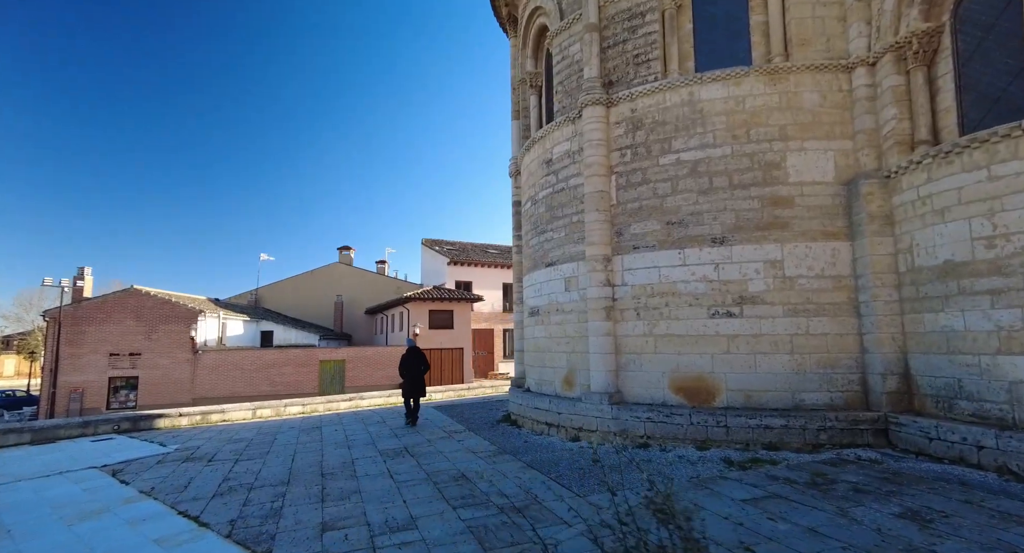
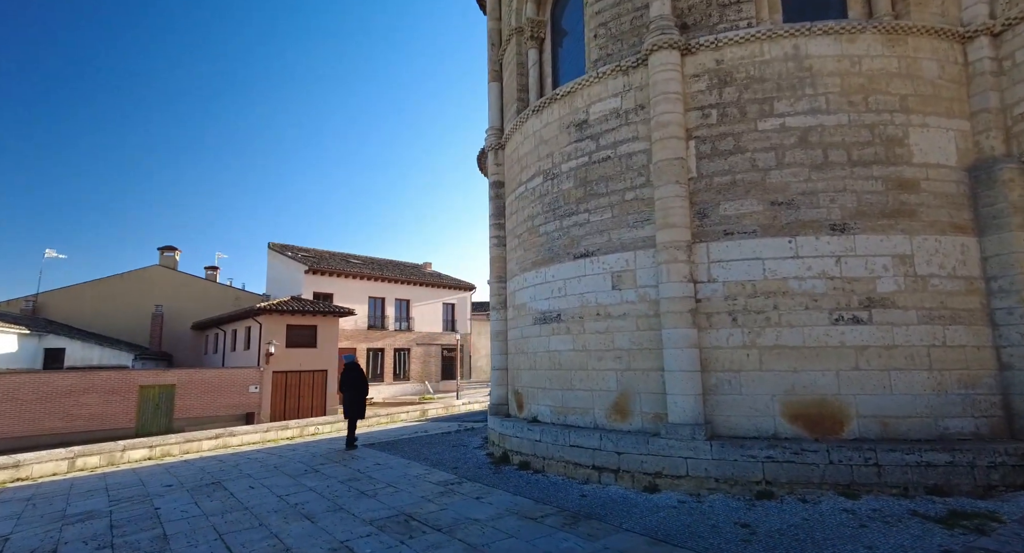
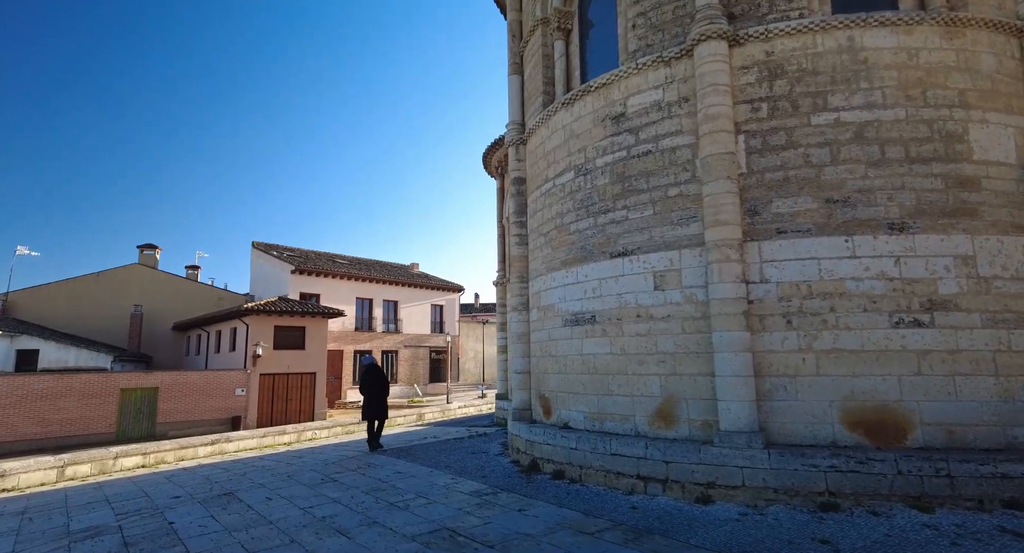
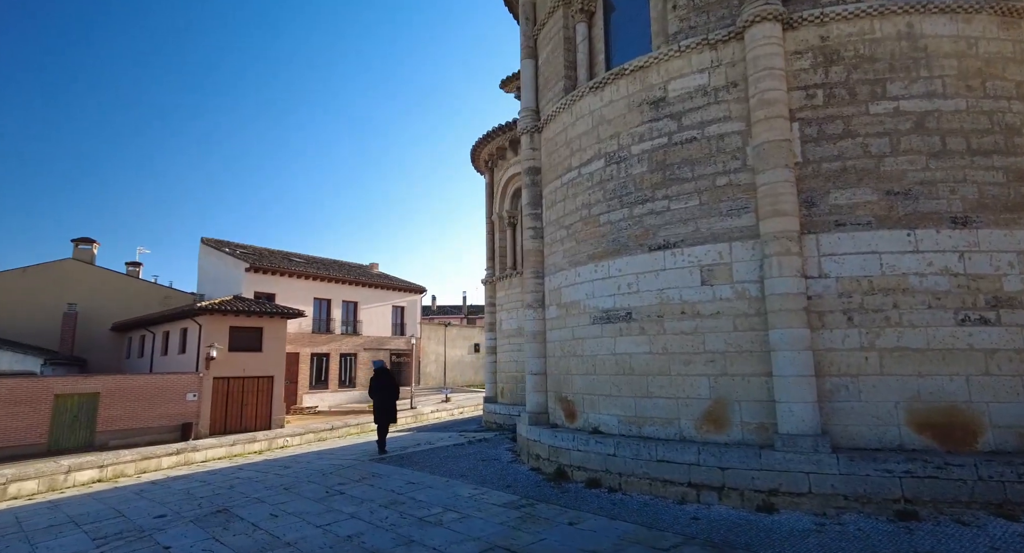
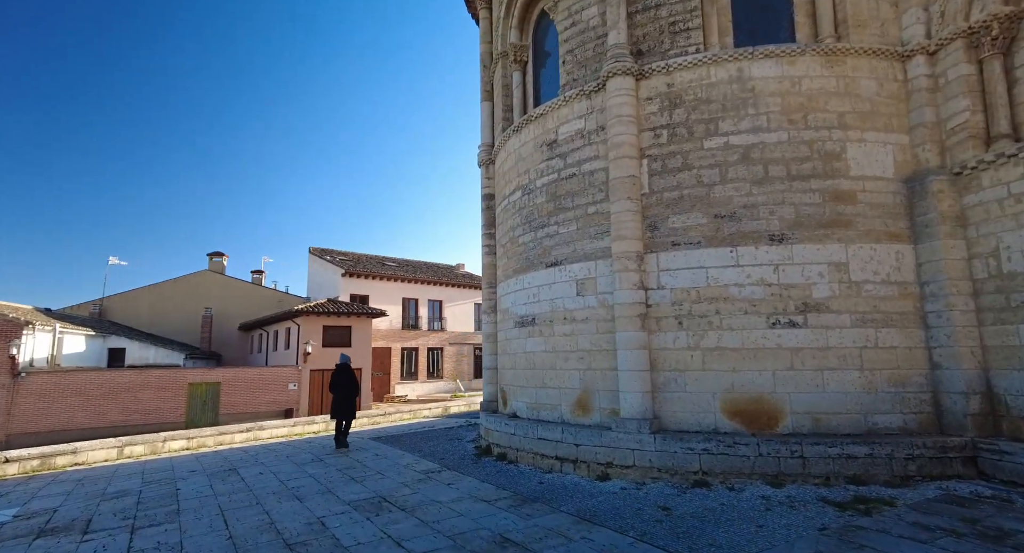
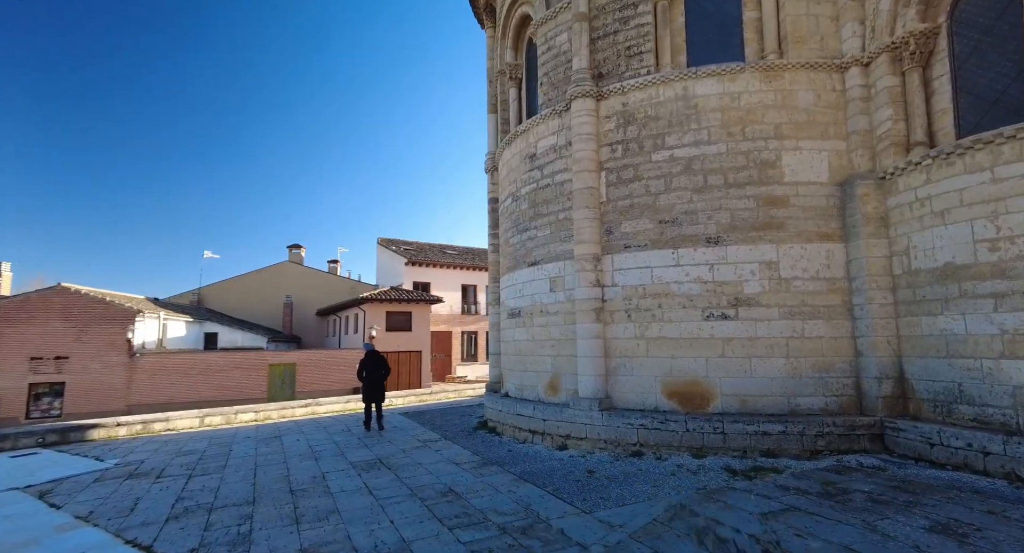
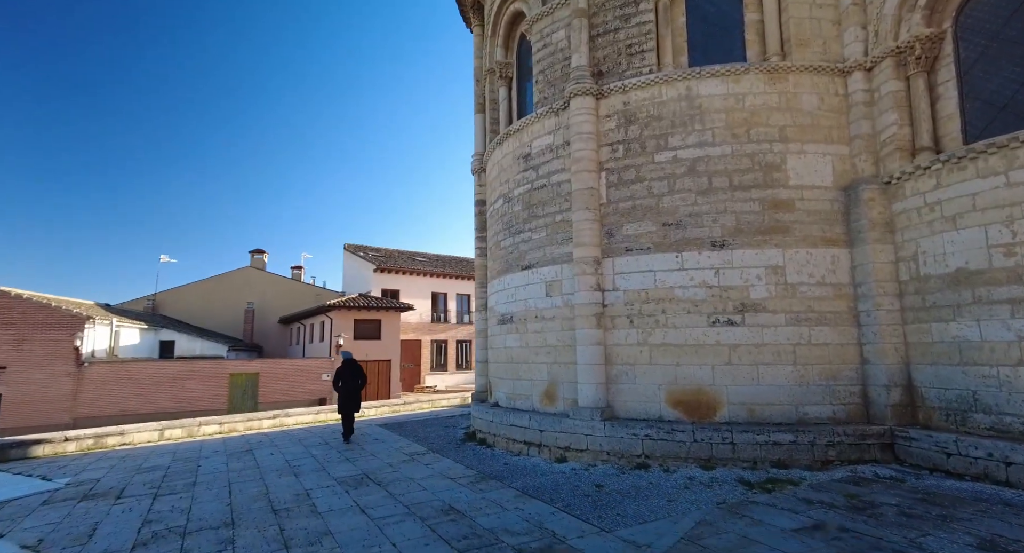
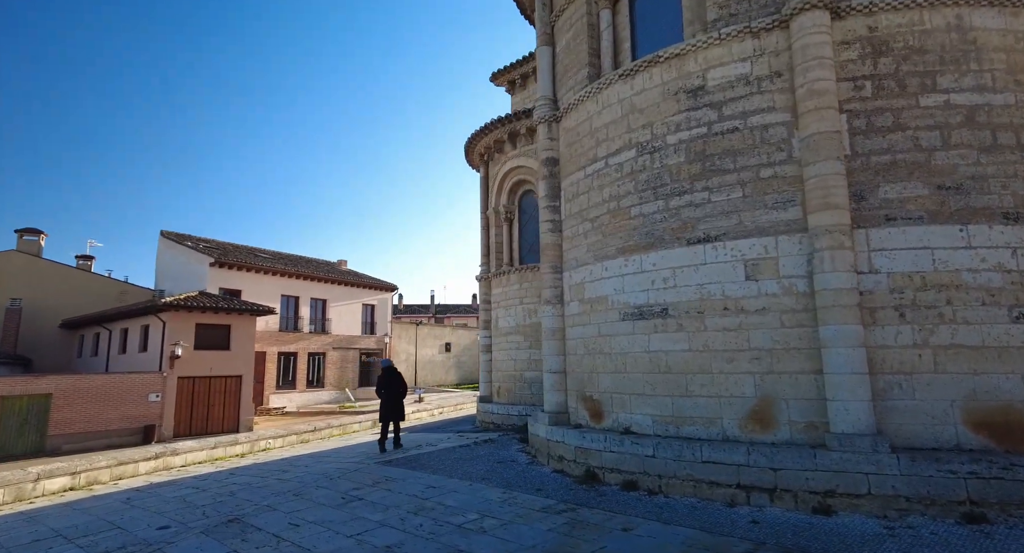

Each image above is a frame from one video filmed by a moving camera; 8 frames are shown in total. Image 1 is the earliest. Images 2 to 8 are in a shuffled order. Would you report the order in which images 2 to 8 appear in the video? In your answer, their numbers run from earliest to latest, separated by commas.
6, 7, 5, 2, 3, 4, 8
